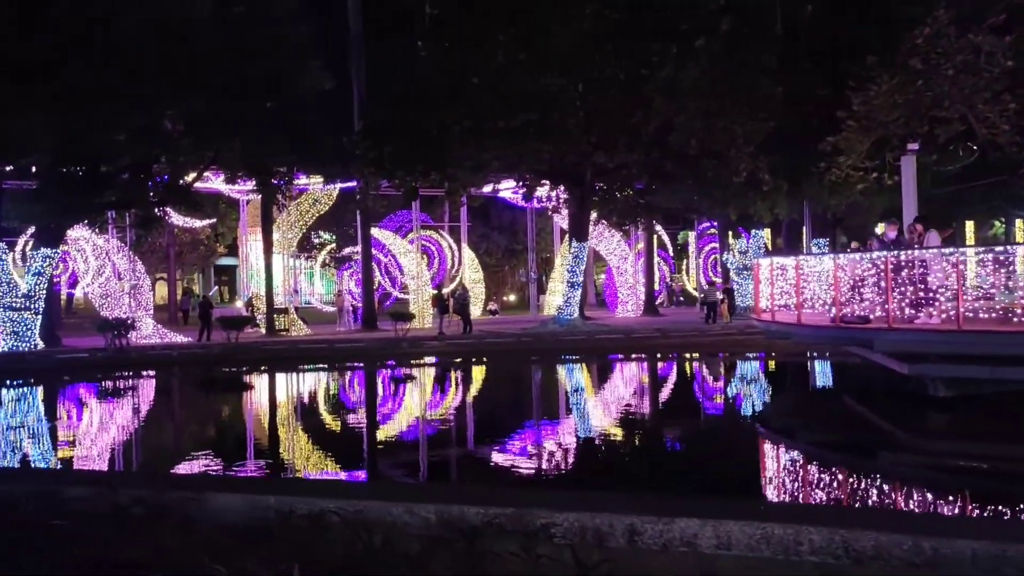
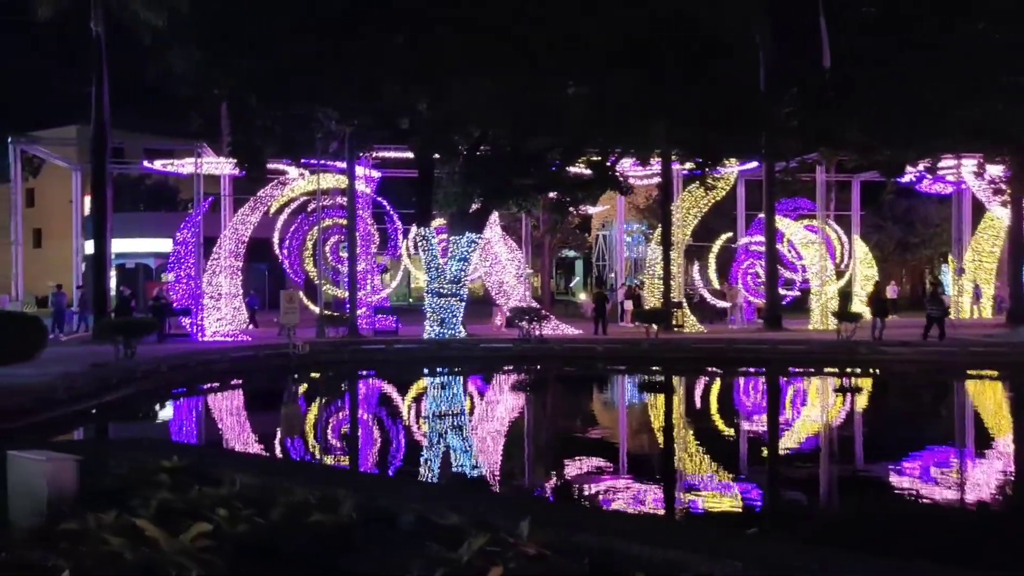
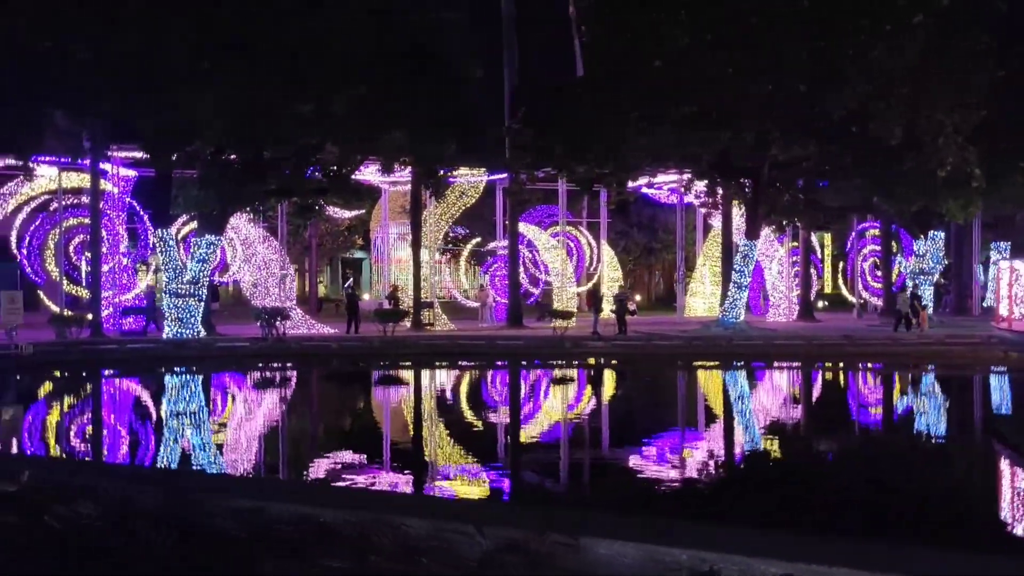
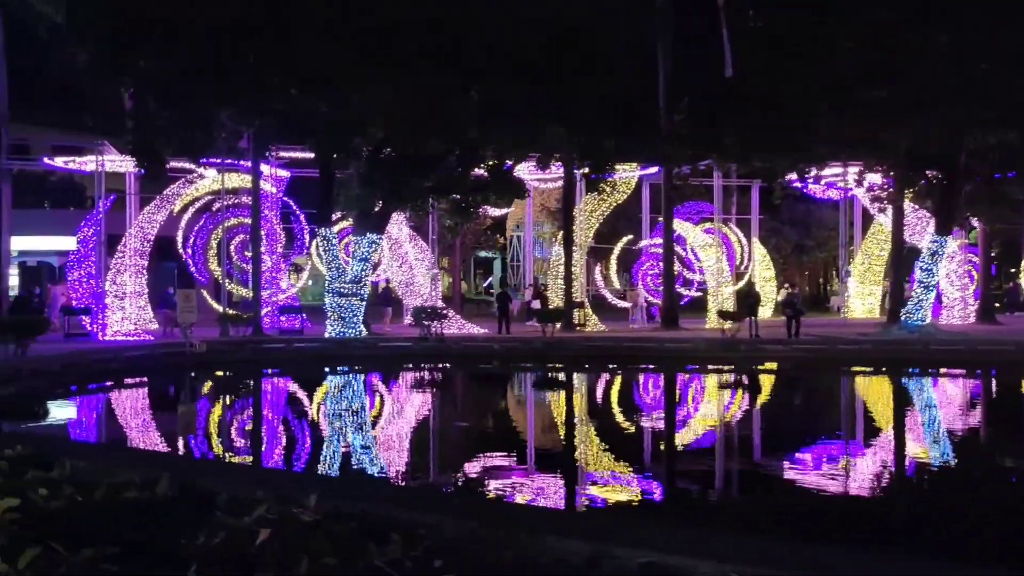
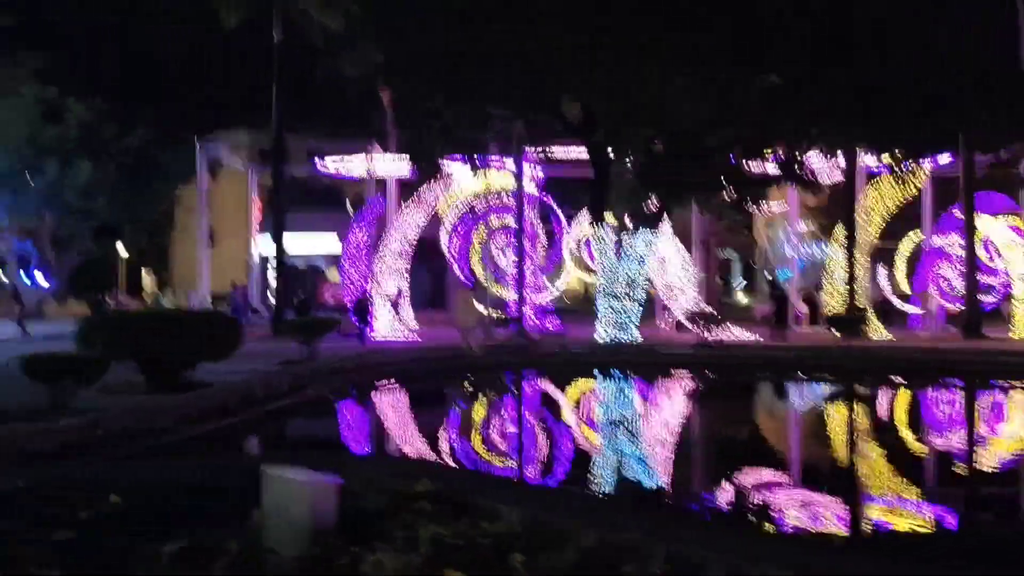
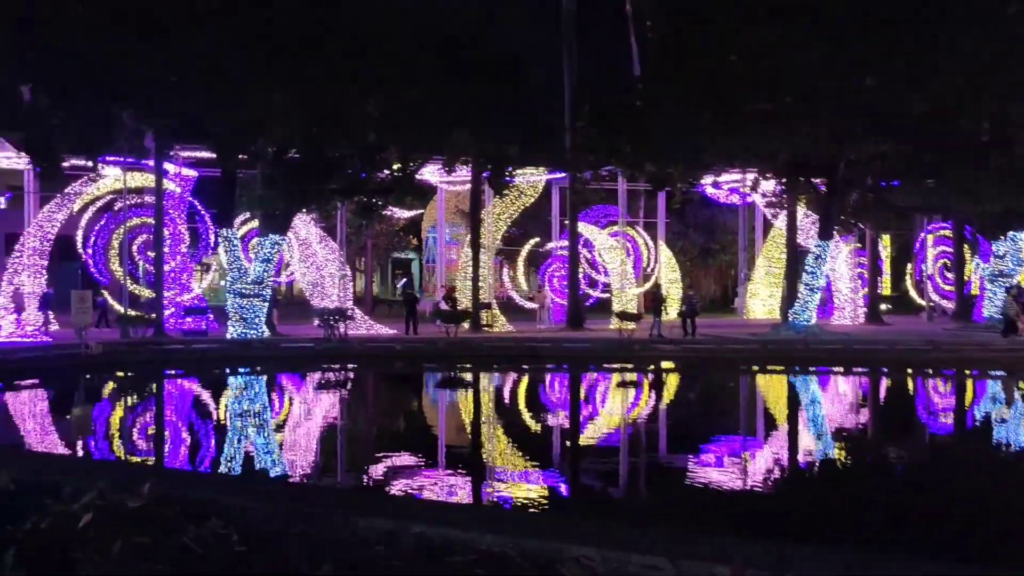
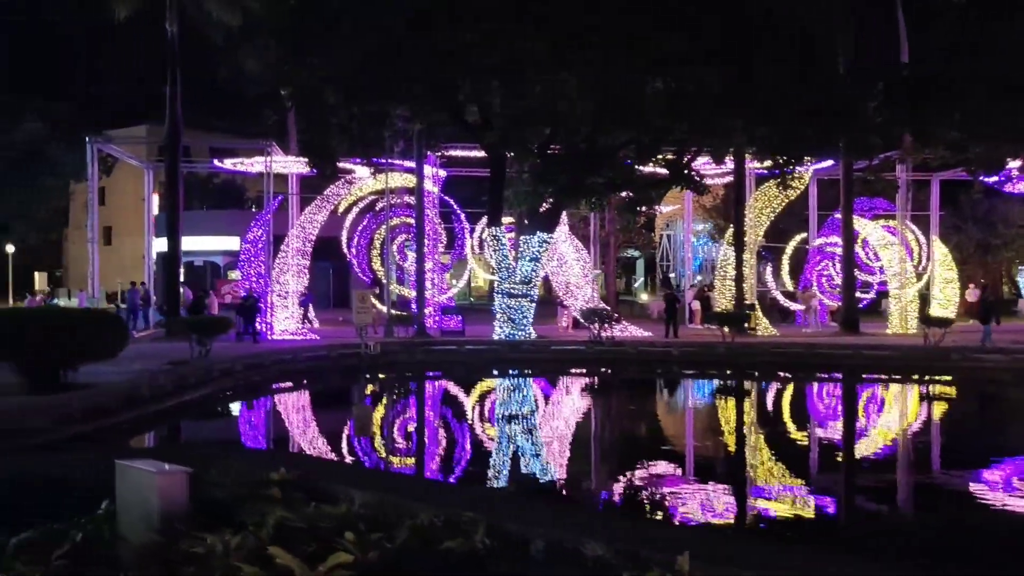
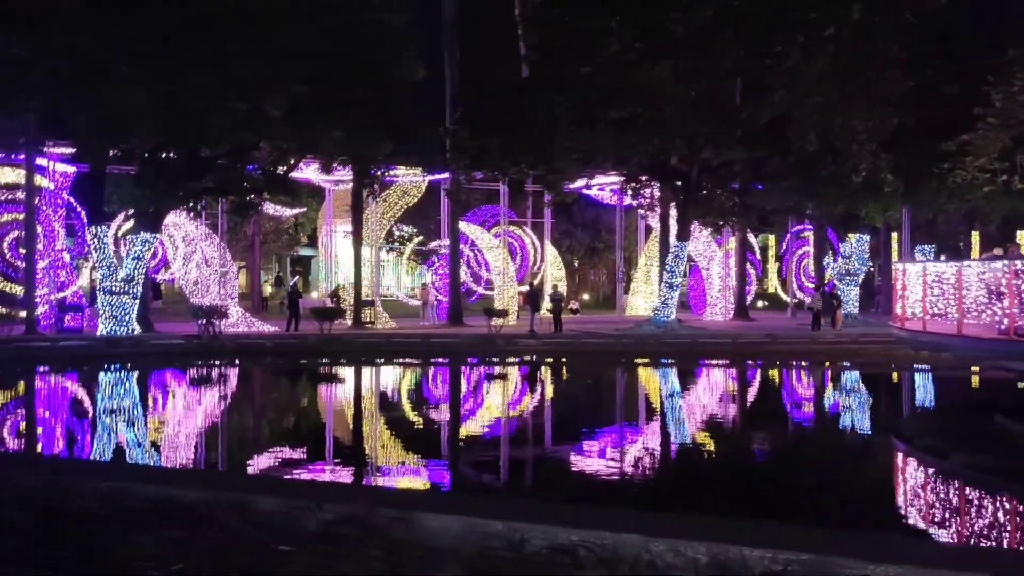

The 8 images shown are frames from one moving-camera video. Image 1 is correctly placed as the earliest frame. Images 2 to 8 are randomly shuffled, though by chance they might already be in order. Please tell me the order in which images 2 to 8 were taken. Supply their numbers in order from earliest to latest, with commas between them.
8, 3, 6, 4, 2, 7, 5
